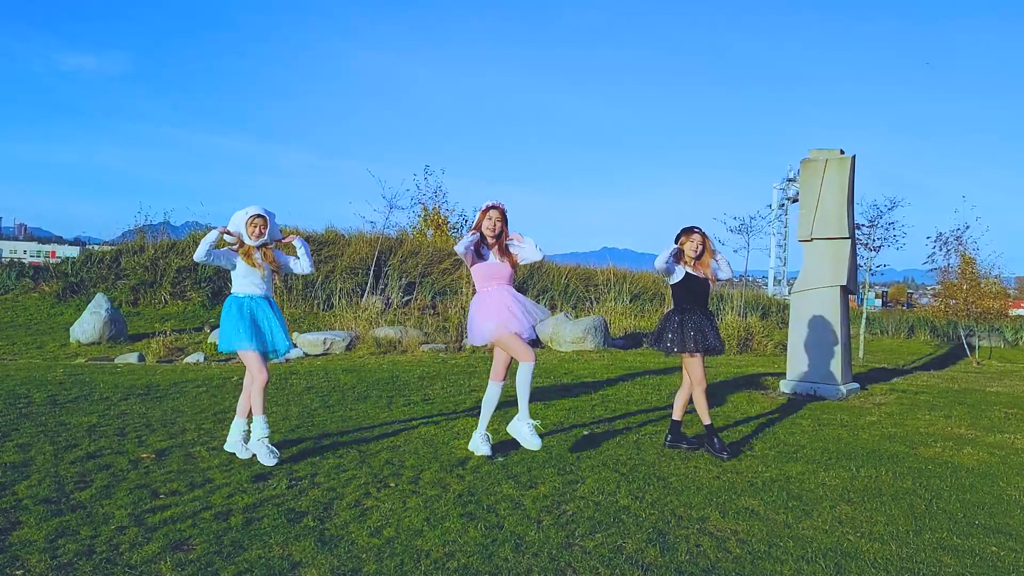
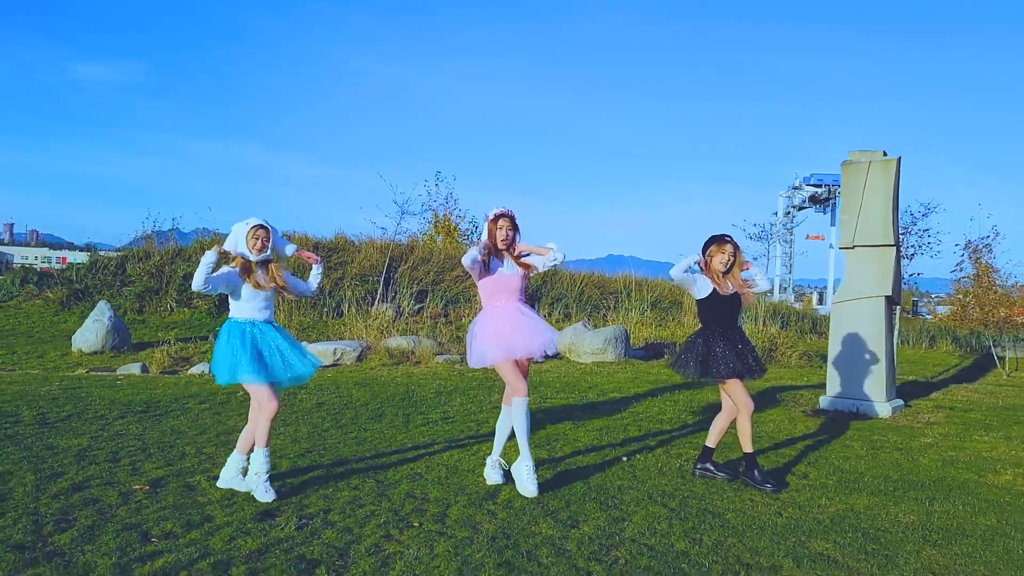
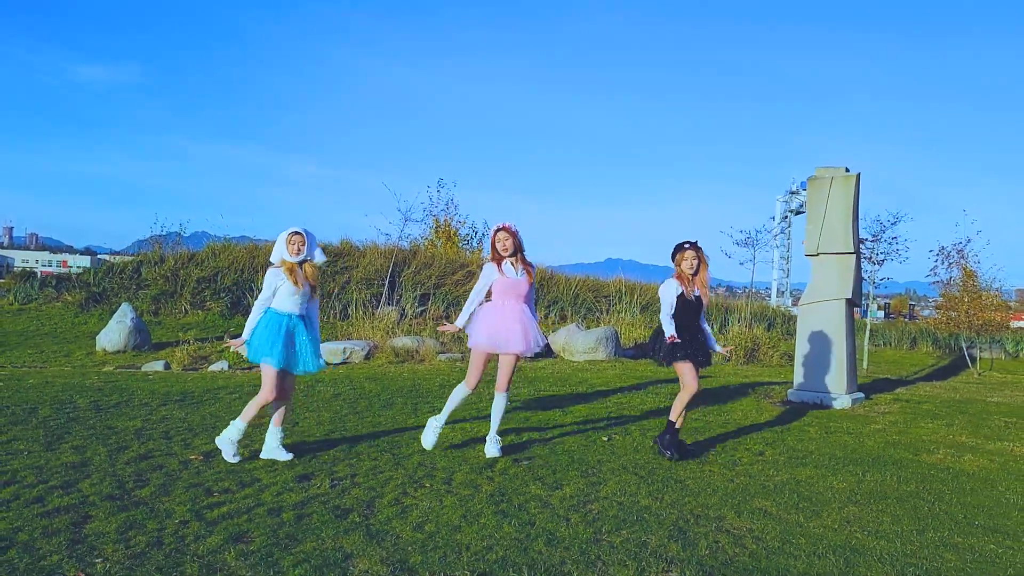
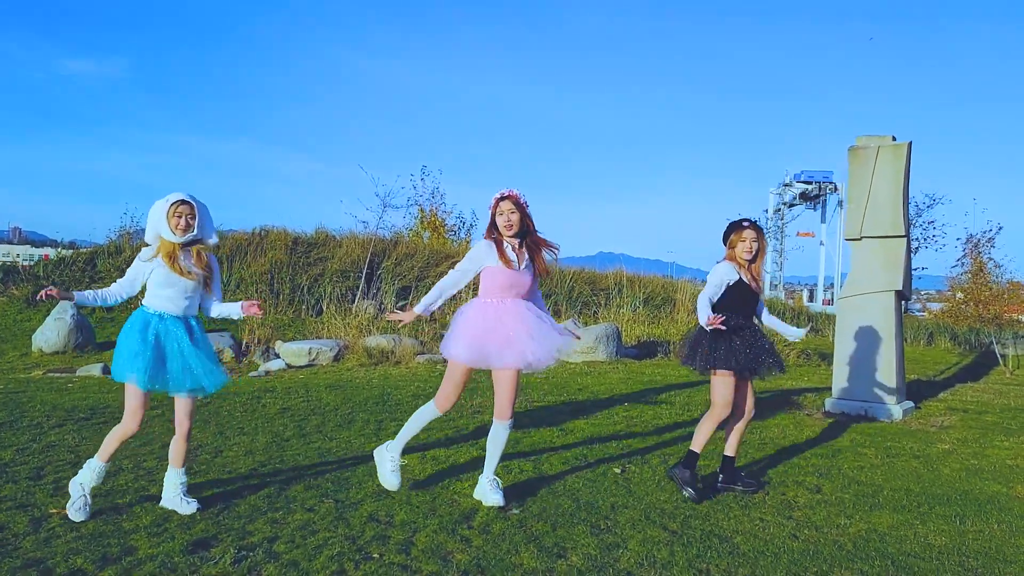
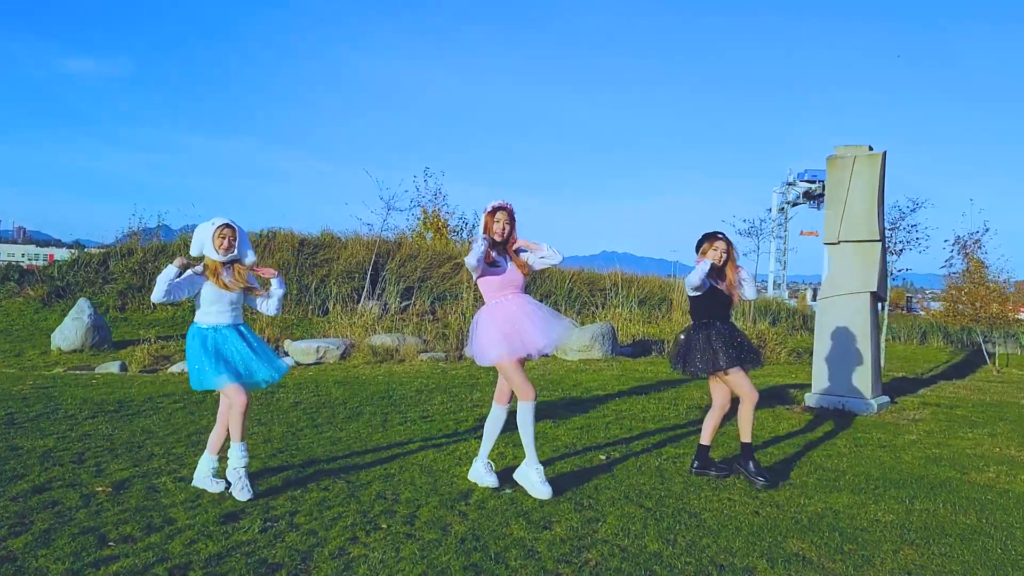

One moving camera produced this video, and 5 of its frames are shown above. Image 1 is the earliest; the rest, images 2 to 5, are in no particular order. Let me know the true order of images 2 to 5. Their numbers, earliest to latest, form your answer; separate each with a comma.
5, 4, 2, 3
